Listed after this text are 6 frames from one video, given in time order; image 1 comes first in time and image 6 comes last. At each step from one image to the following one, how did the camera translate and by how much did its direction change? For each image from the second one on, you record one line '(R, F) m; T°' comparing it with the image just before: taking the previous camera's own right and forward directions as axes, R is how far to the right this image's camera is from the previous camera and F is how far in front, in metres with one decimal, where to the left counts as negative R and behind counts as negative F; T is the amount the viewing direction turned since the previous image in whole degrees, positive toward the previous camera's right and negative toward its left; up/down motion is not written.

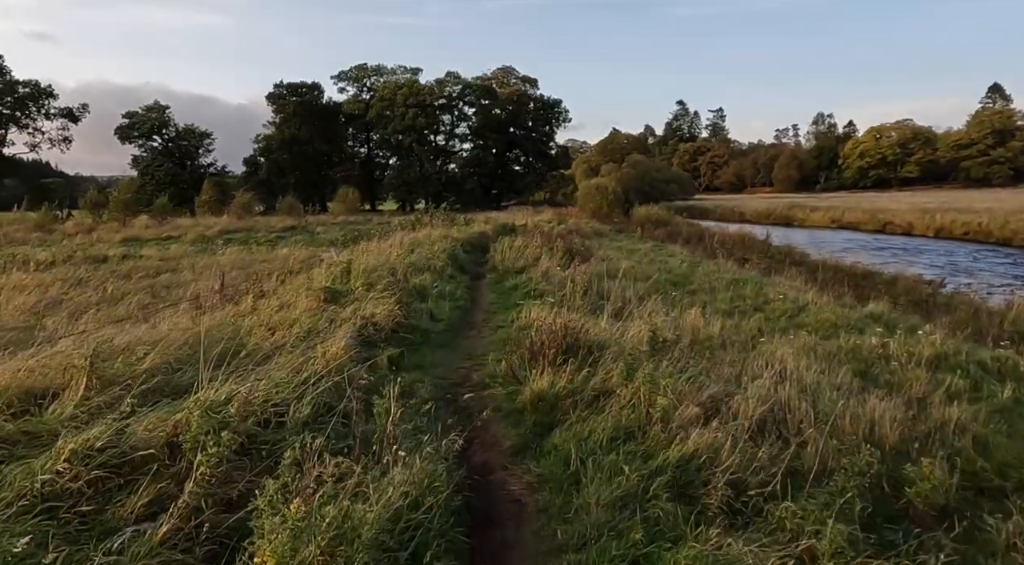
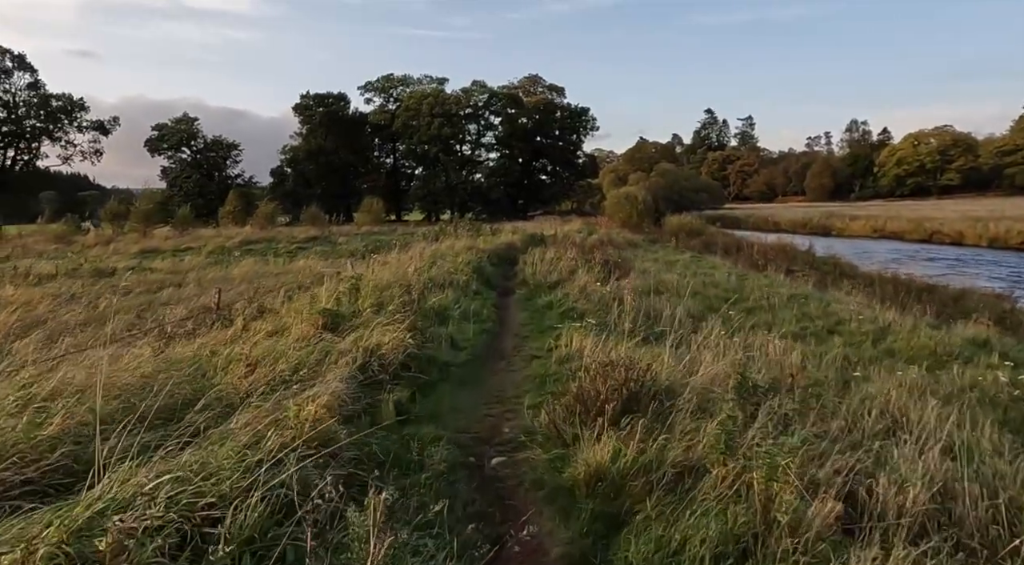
(-0.1, +1.8) m; -2°
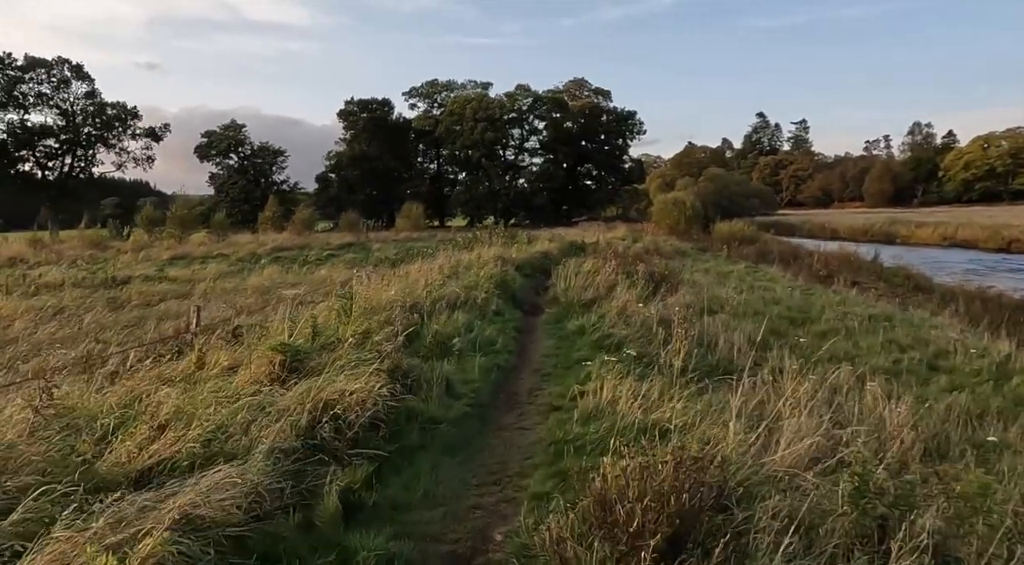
(+0.3, +2.1) m; -3°
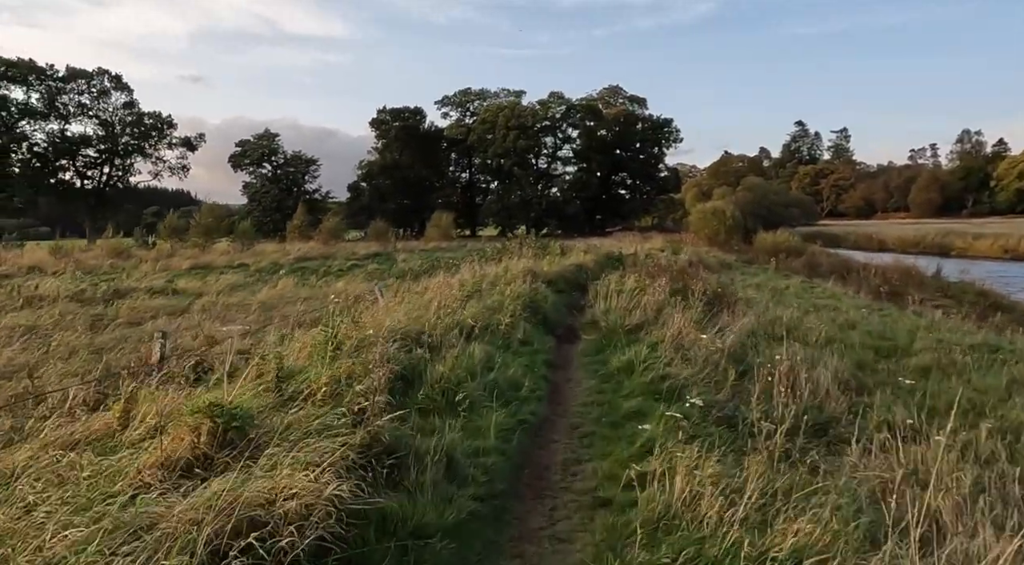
(0.0, +2.1) m; -2°
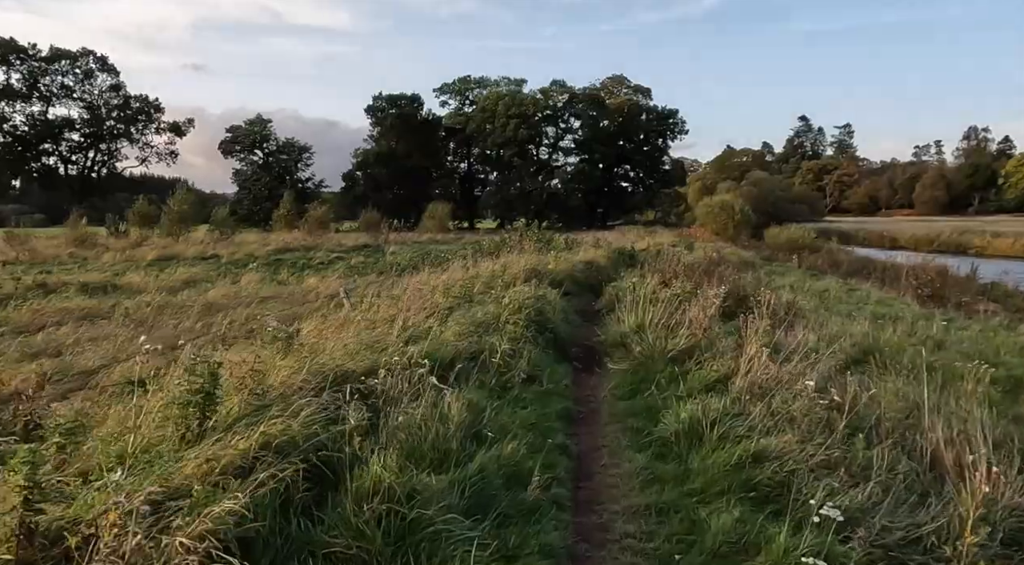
(0.0, +3.1) m; 0°
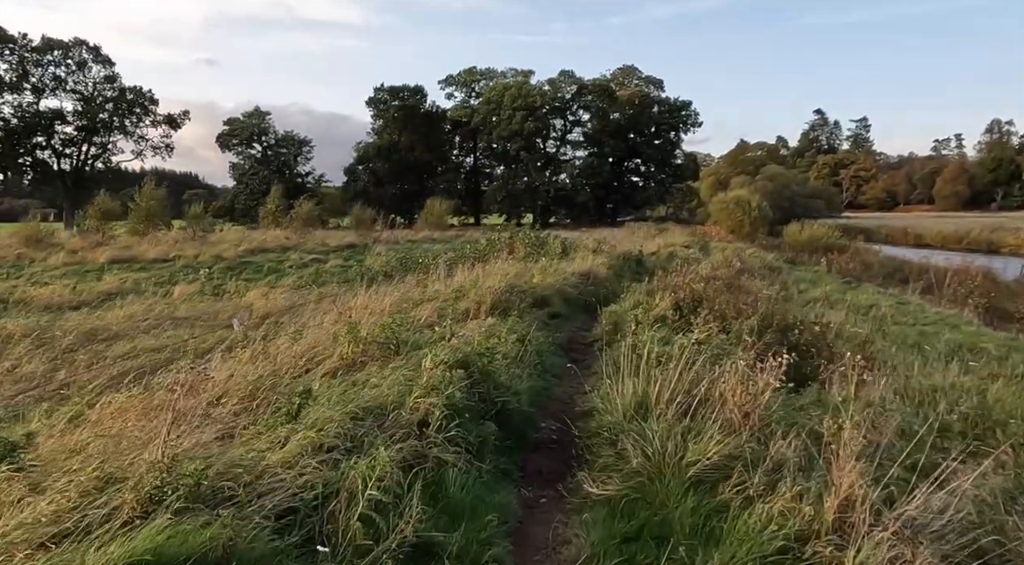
(+0.6, +3.4) m; -1°
